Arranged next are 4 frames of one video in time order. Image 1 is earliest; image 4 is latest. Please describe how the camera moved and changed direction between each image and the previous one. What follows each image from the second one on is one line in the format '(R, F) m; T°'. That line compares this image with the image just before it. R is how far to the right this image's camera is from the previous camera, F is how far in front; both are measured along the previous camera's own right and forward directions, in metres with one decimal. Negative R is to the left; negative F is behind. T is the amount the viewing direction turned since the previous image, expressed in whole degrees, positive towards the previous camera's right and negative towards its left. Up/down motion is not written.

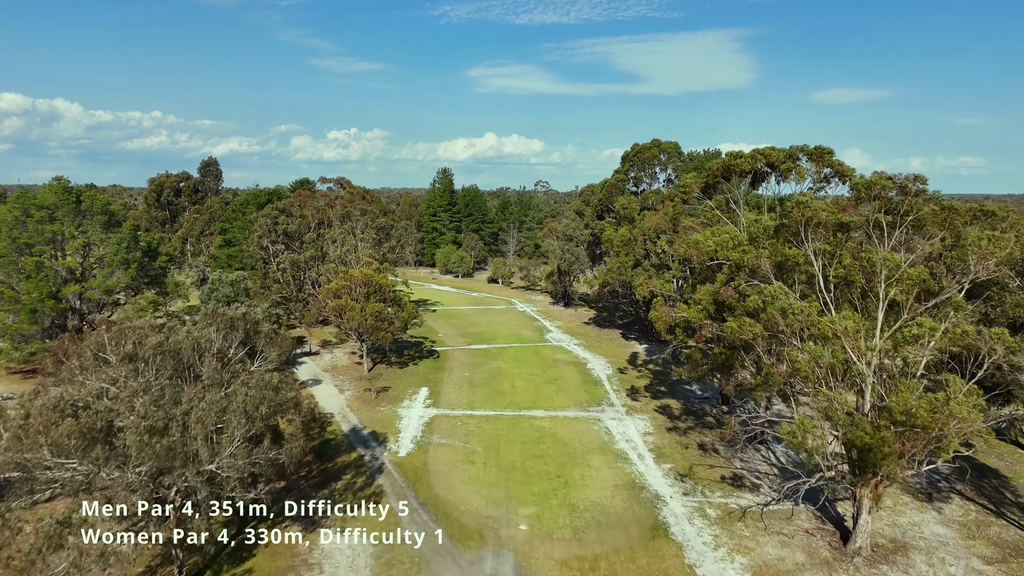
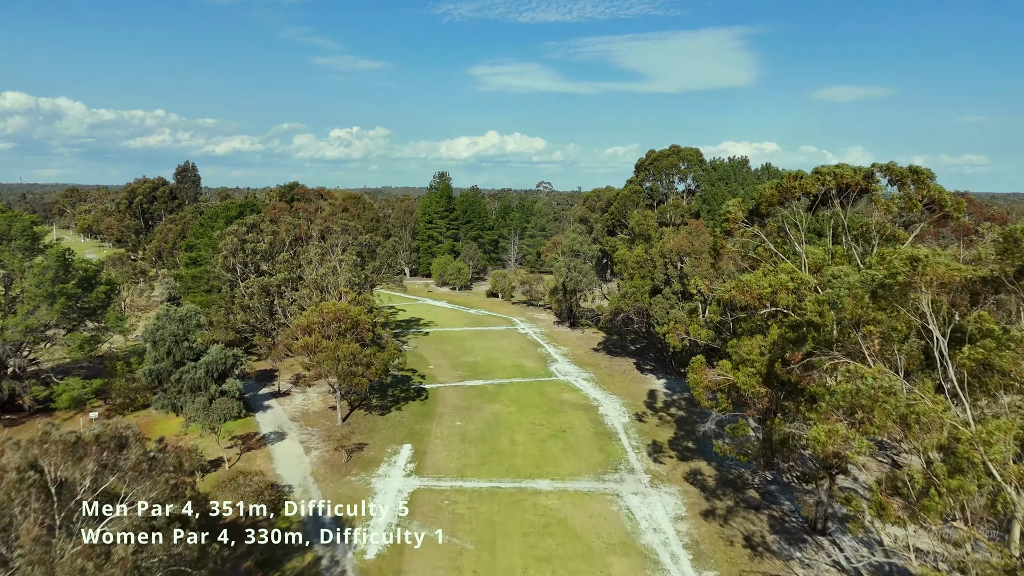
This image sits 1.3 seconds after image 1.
(+0.1, +4.6) m; 0°
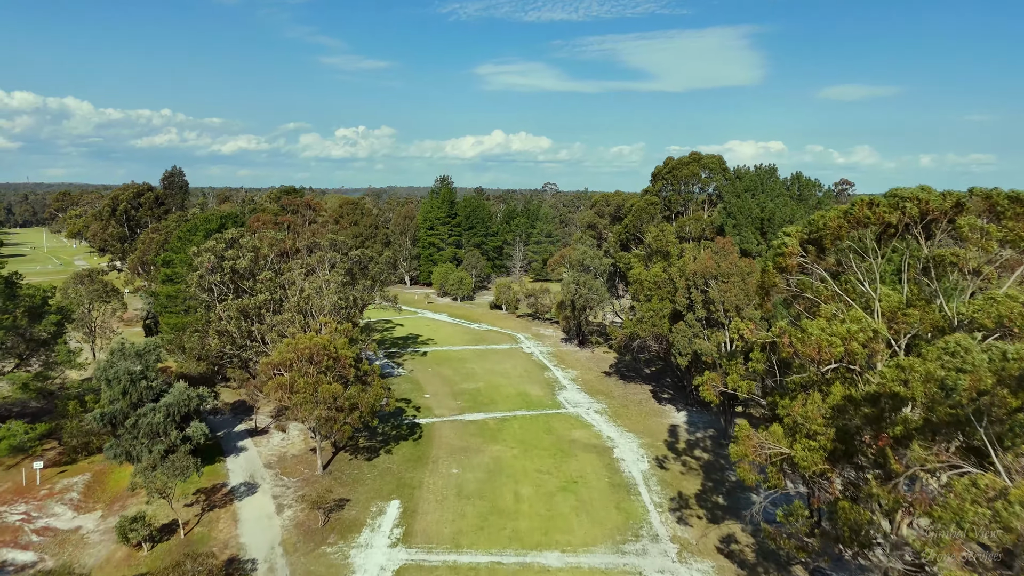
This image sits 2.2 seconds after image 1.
(0.0, +3.2) m; 0°
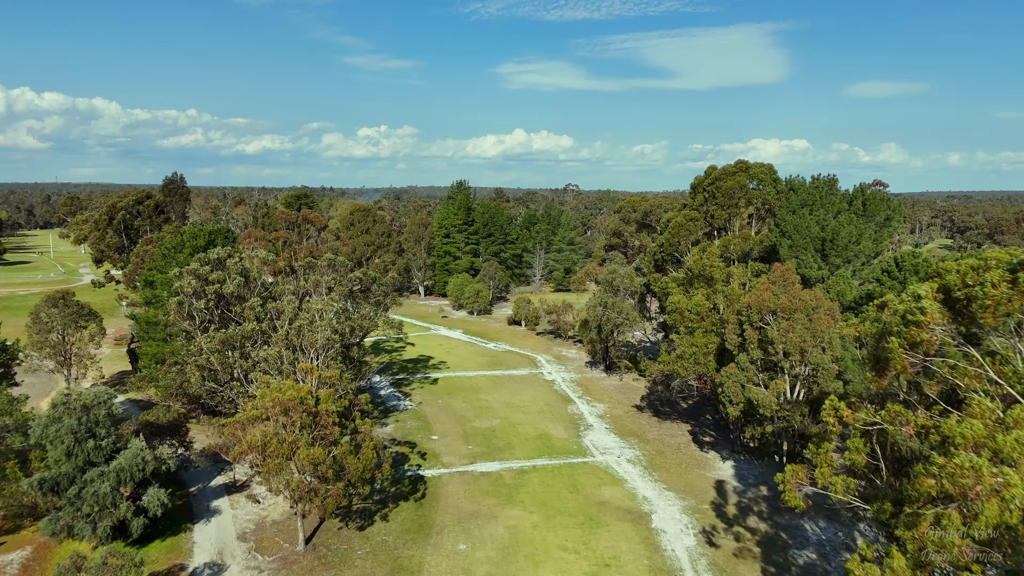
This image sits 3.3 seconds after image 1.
(0.0, +3.9) m; -2°
